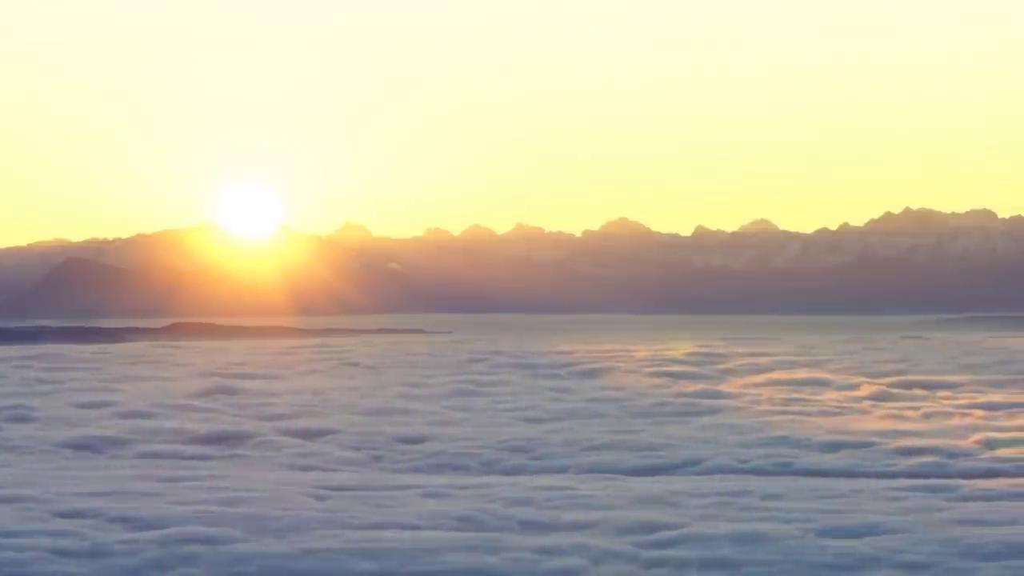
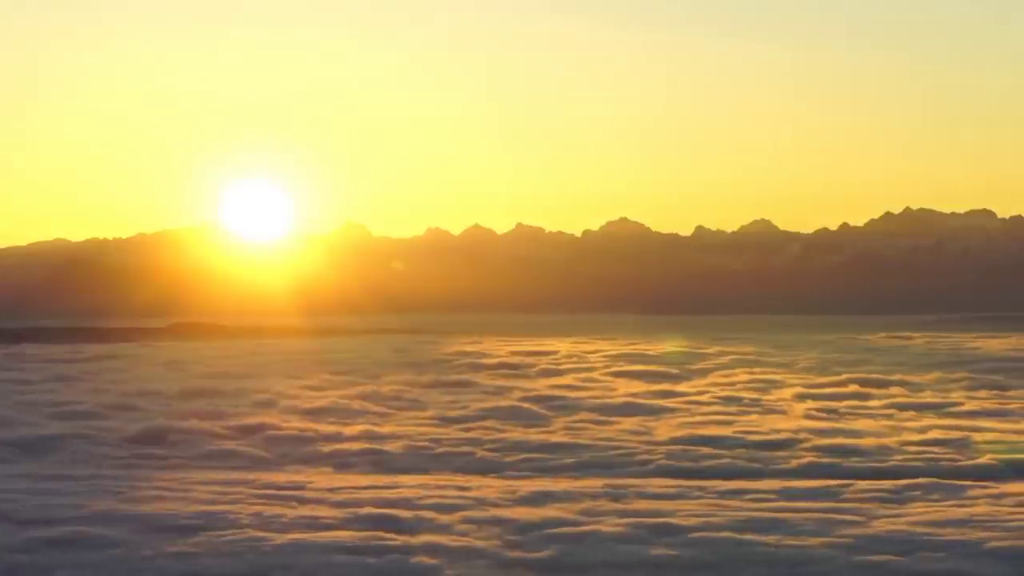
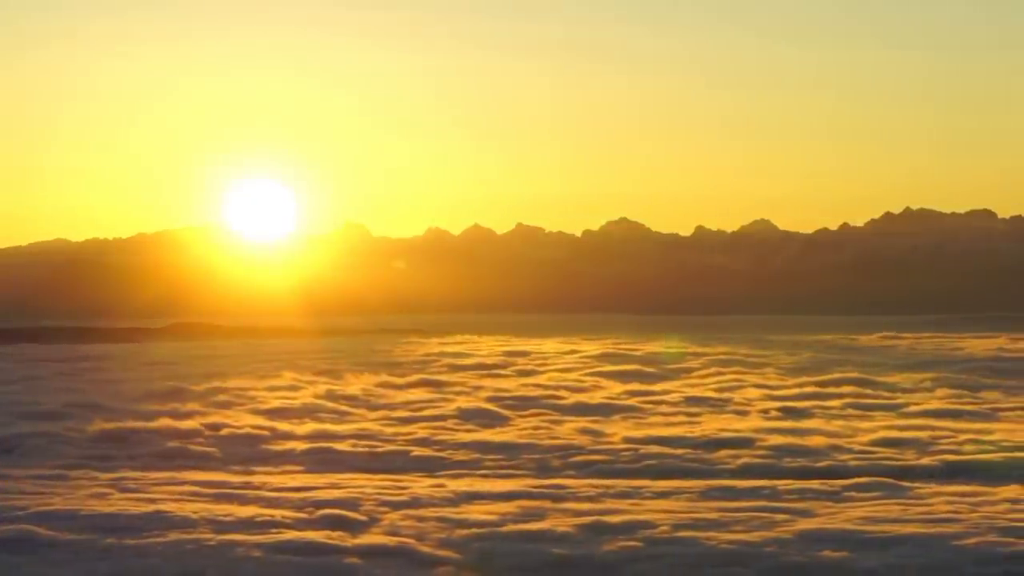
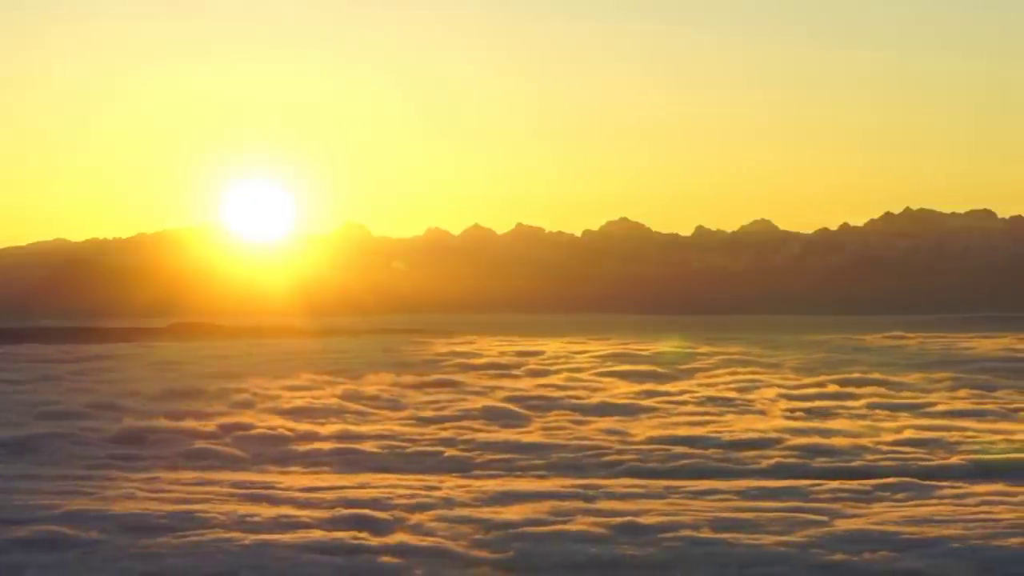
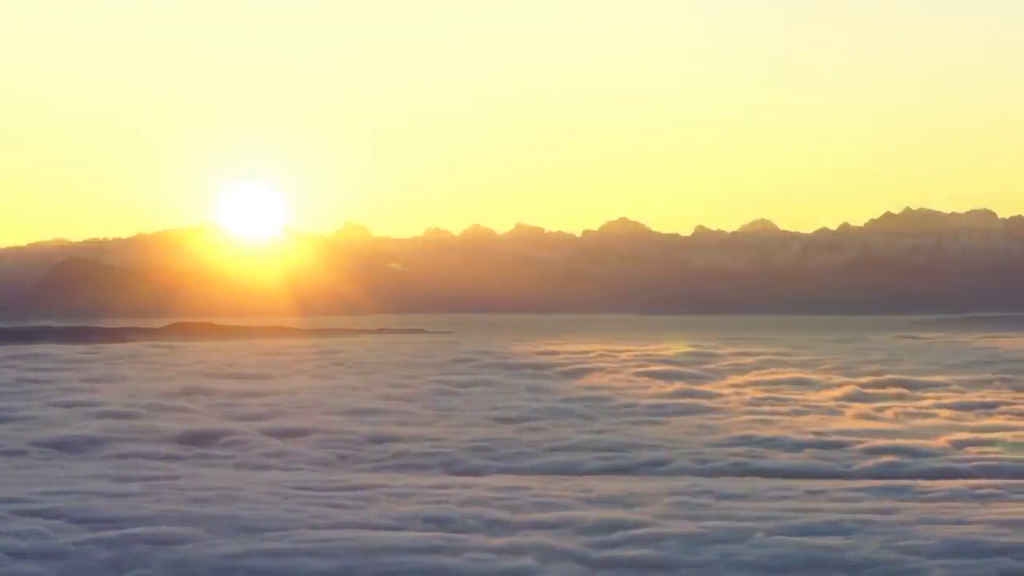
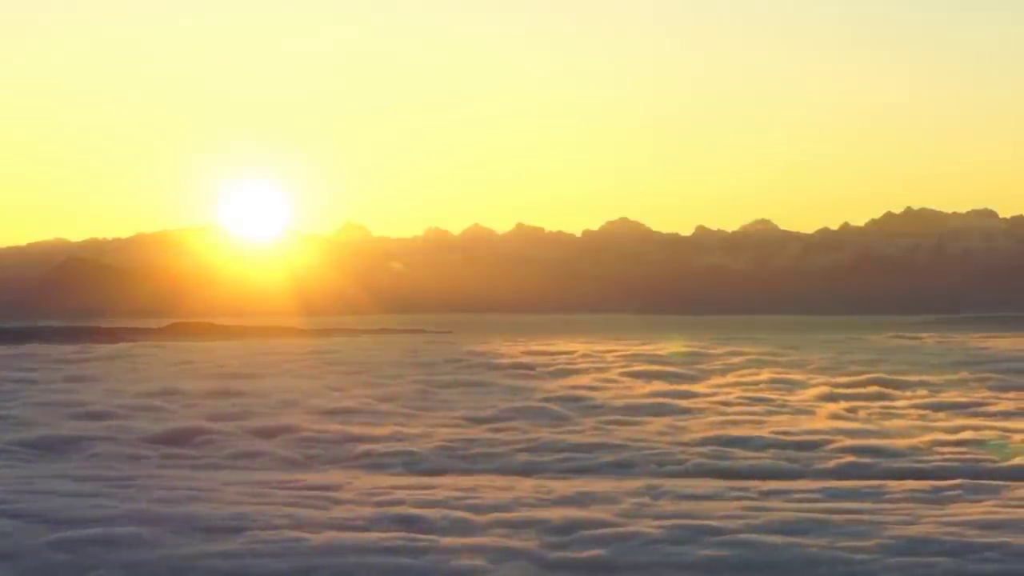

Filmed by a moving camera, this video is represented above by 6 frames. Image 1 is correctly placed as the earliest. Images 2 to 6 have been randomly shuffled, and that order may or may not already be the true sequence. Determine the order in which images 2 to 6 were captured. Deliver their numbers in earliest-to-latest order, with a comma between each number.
5, 6, 2, 4, 3
